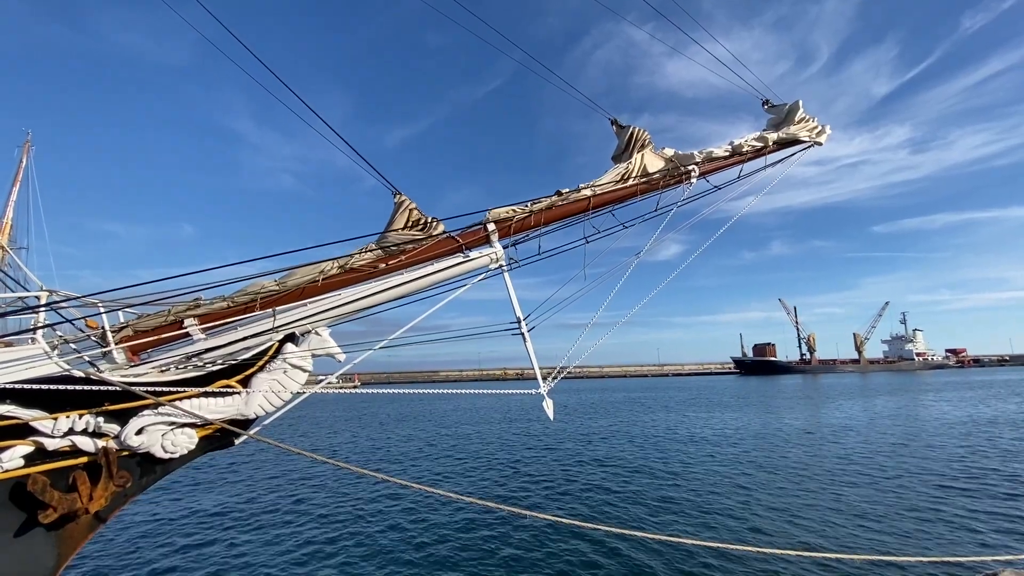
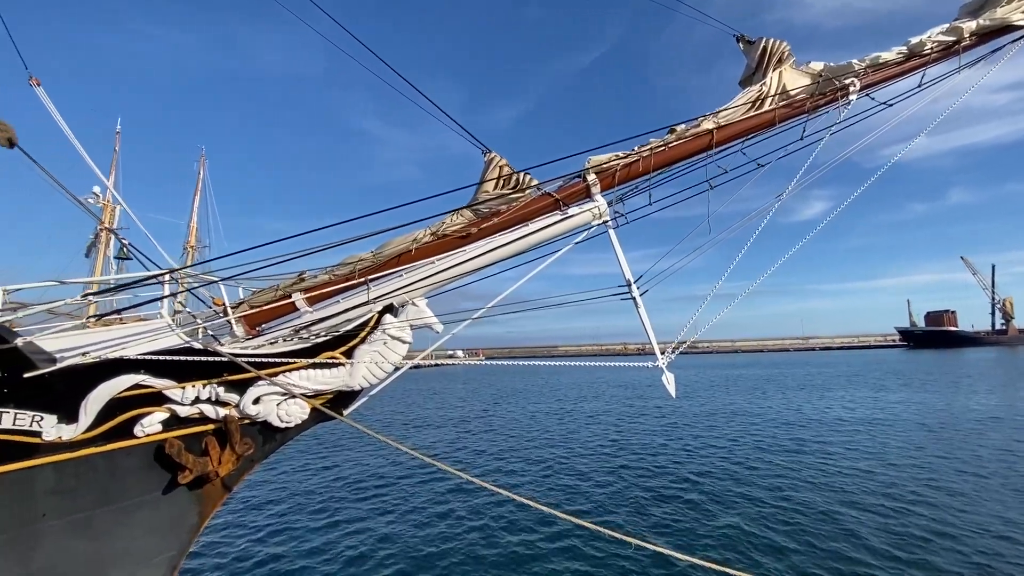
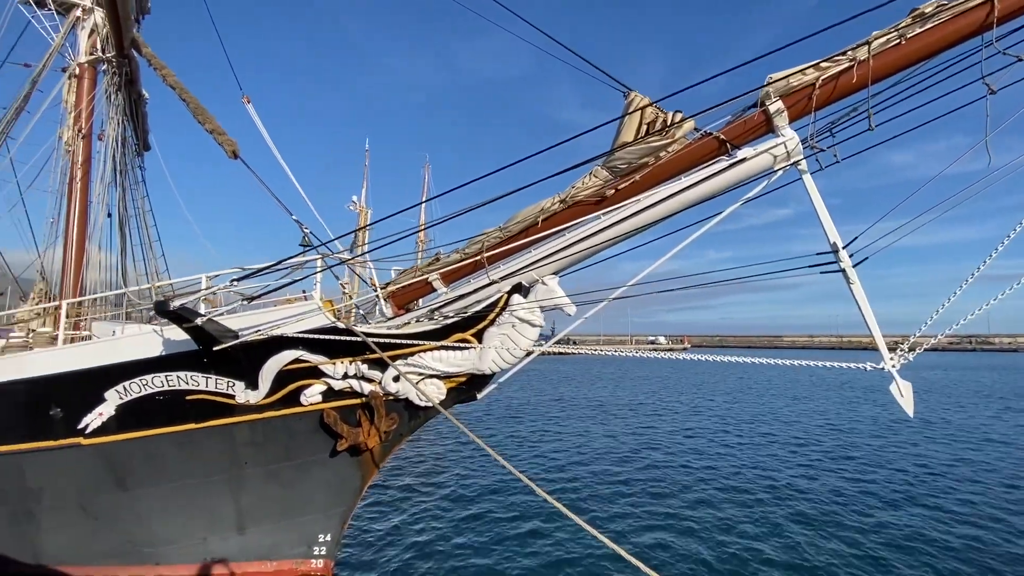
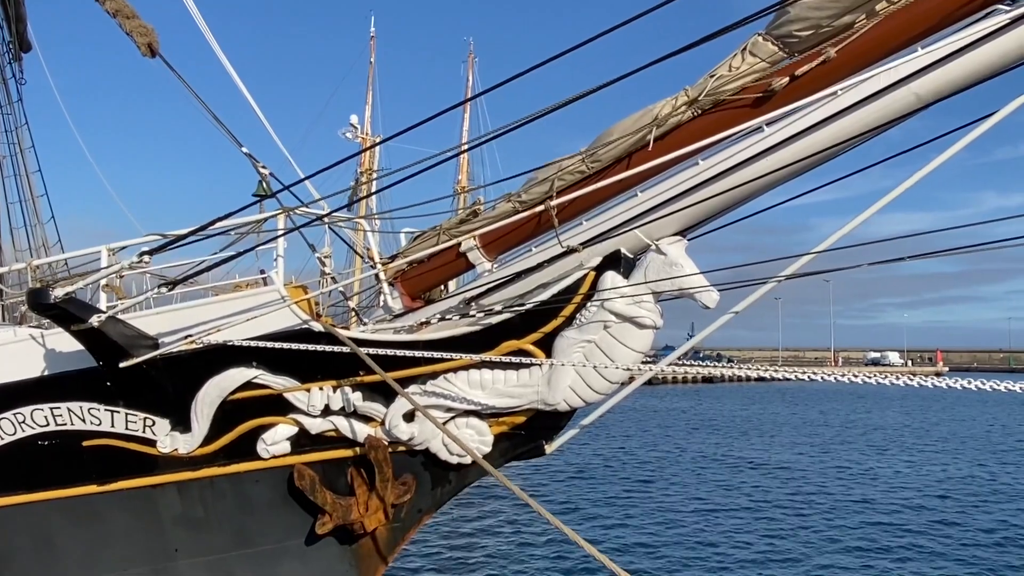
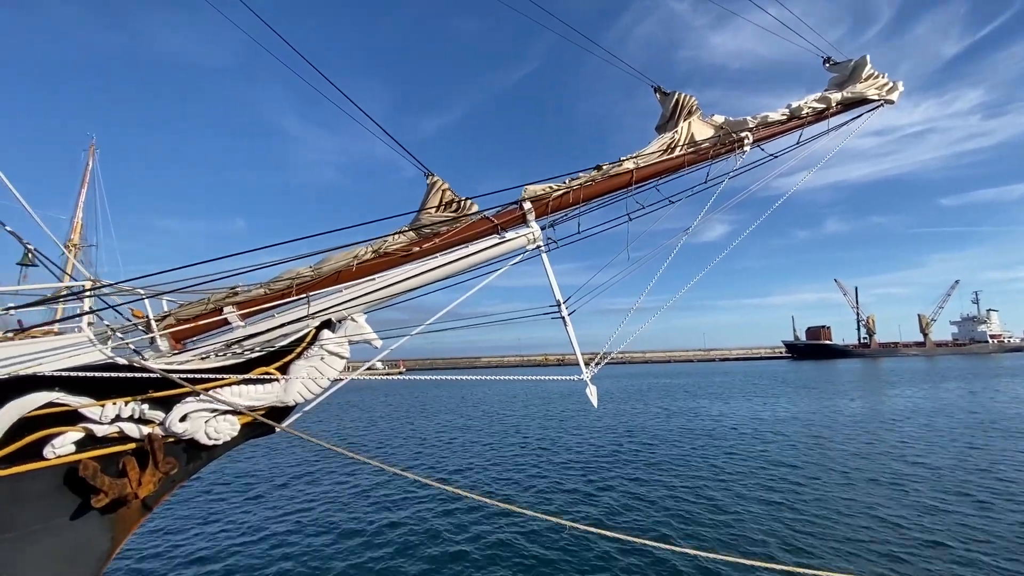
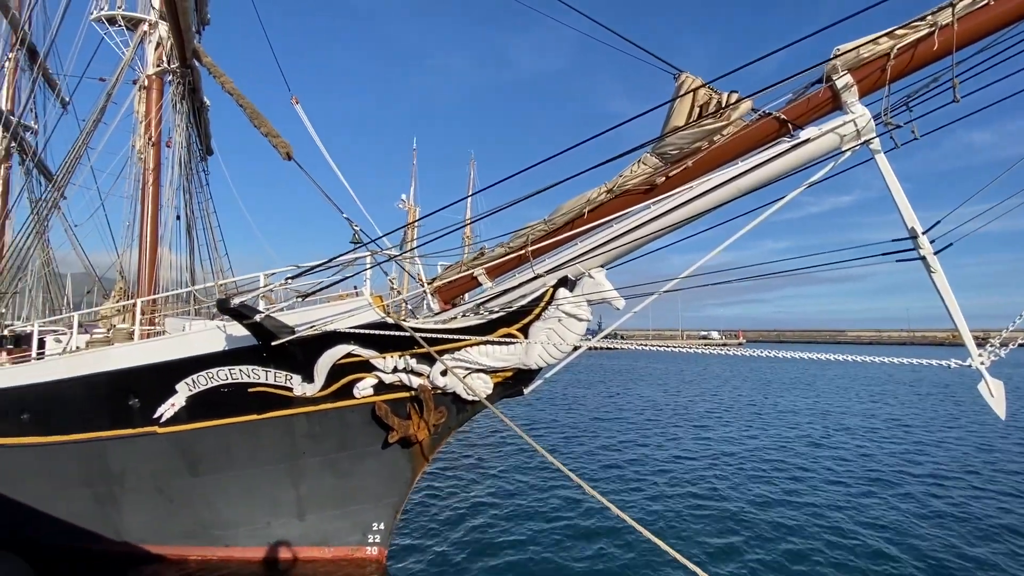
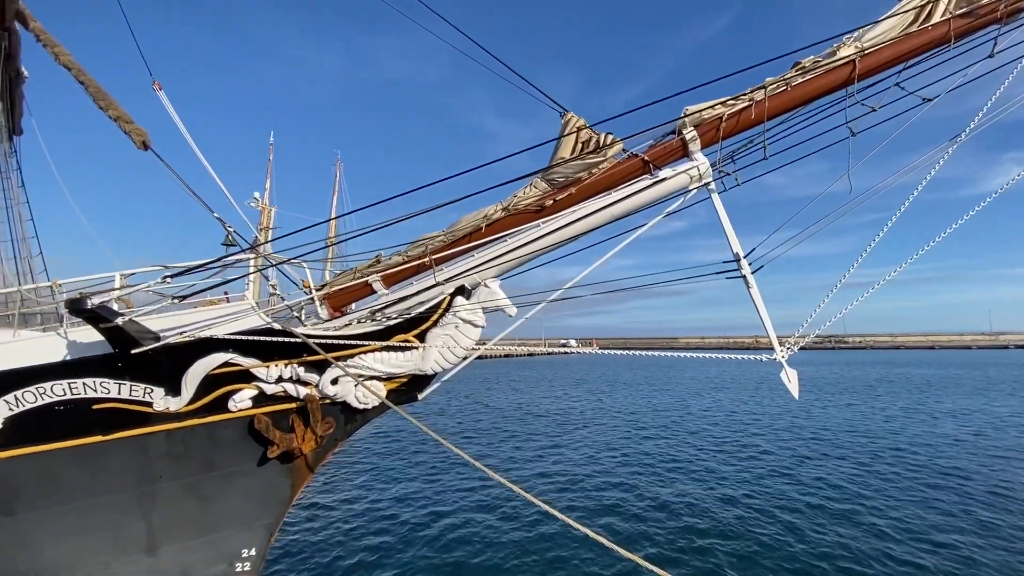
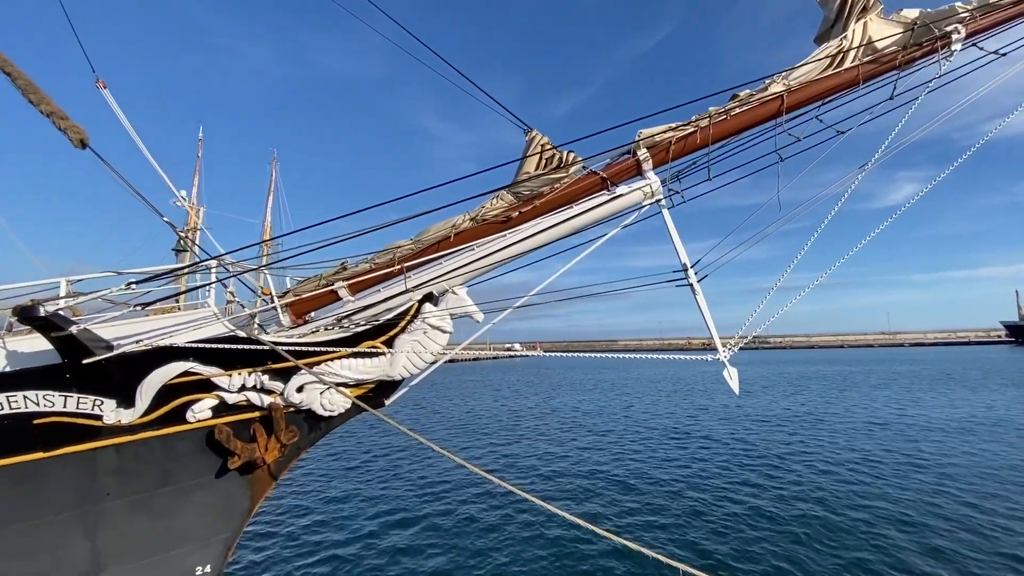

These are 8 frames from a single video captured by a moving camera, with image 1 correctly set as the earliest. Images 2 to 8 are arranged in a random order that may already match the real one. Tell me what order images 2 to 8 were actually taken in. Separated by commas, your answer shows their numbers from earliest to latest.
5, 2, 8, 7, 3, 6, 4
